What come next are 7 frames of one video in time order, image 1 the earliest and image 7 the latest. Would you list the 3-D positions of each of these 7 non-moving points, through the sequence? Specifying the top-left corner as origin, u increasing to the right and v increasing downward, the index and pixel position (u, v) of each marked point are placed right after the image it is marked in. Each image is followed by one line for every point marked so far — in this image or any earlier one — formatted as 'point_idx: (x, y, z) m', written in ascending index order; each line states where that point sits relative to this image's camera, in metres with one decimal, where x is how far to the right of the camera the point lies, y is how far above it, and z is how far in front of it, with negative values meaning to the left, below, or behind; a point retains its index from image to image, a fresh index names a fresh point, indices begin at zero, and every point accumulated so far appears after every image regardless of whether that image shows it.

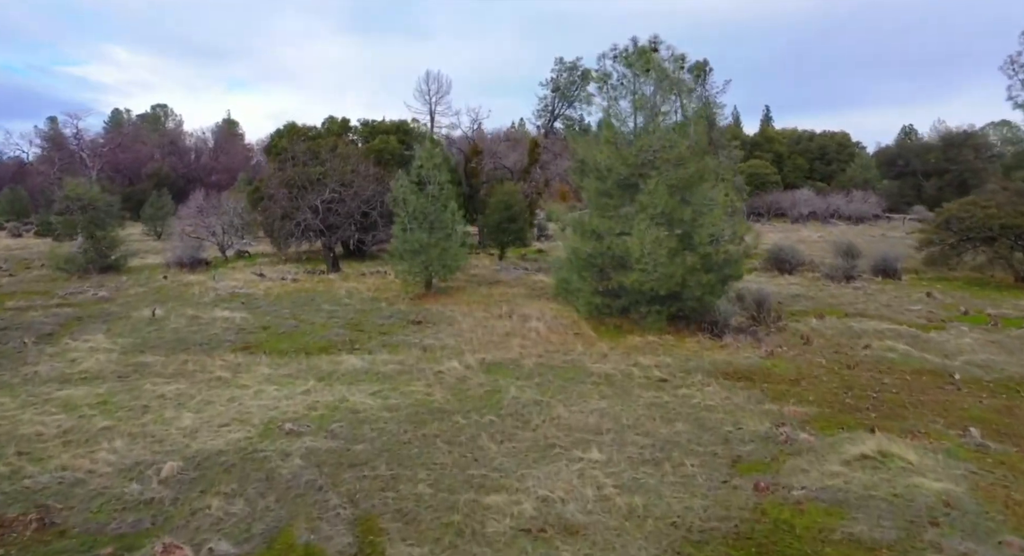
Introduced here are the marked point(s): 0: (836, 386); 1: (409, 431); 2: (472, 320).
0: (+4.4, -1.5, +9.6) m
1: (-1.2, -1.7, +8.0) m
2: (-0.8, -0.9, +13.9) m
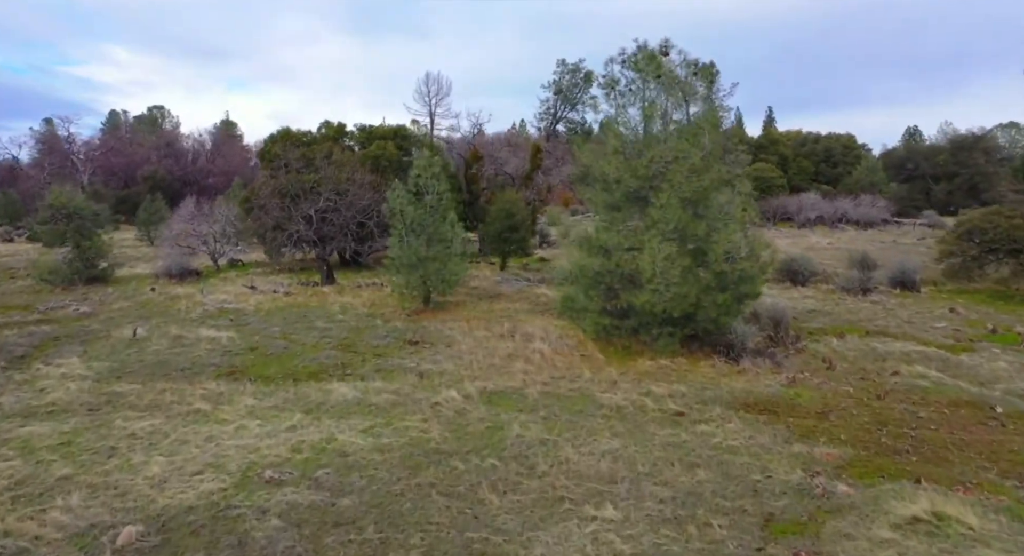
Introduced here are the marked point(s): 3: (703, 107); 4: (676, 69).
0: (+4.5, -1.8, +8.8) m
1: (-1.1, -2.1, +7.3) m
2: (-0.7, -1.2, +13.1) m
3: (+3.4, +3.0, +12.4) m
4: (+2.8, +3.7, +12.4) m
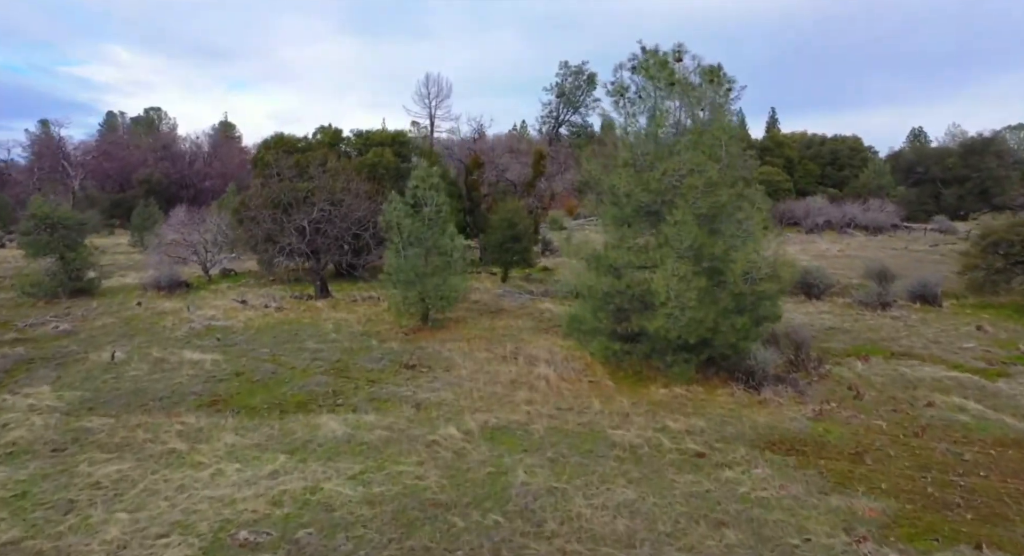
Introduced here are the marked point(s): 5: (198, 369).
0: (+4.5, -2.1, +8.0) m
1: (-1.1, -2.4, +6.5) m
2: (-0.7, -1.5, +12.3) m
3: (+3.4, +2.6, +11.5) m
4: (+2.8, +3.4, +11.6) m
5: (-5.3, -1.5, +11.9) m
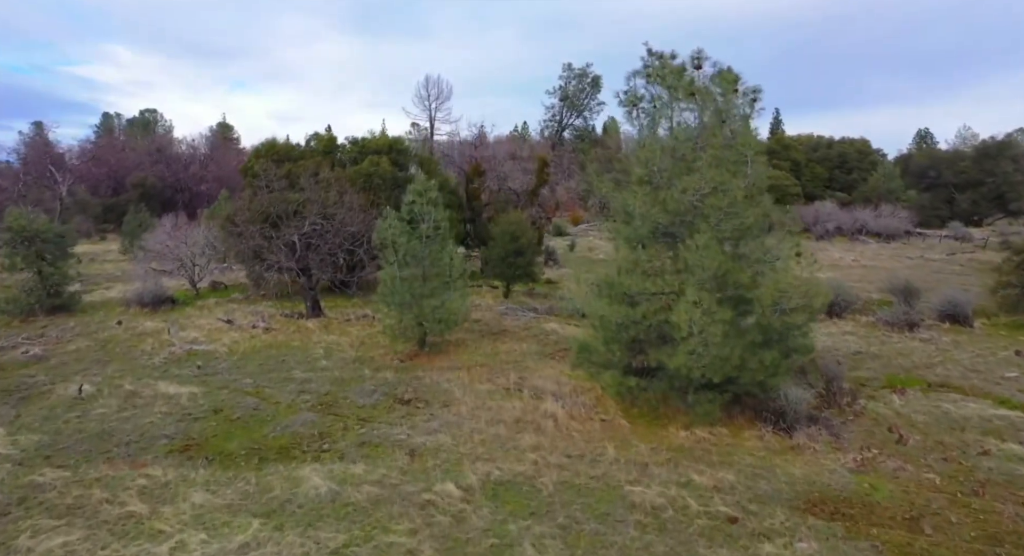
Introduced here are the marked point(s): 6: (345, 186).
0: (+4.6, -2.5, +7.0) m
1: (-1.0, -2.8, +5.4) m
2: (-0.6, -1.9, +11.3) m
3: (+3.5, +2.2, +10.5) m
4: (+2.9, +2.9, +10.6) m
5: (-5.3, -2.0, +10.9) m
6: (-4.5, +2.4, +18.6) m
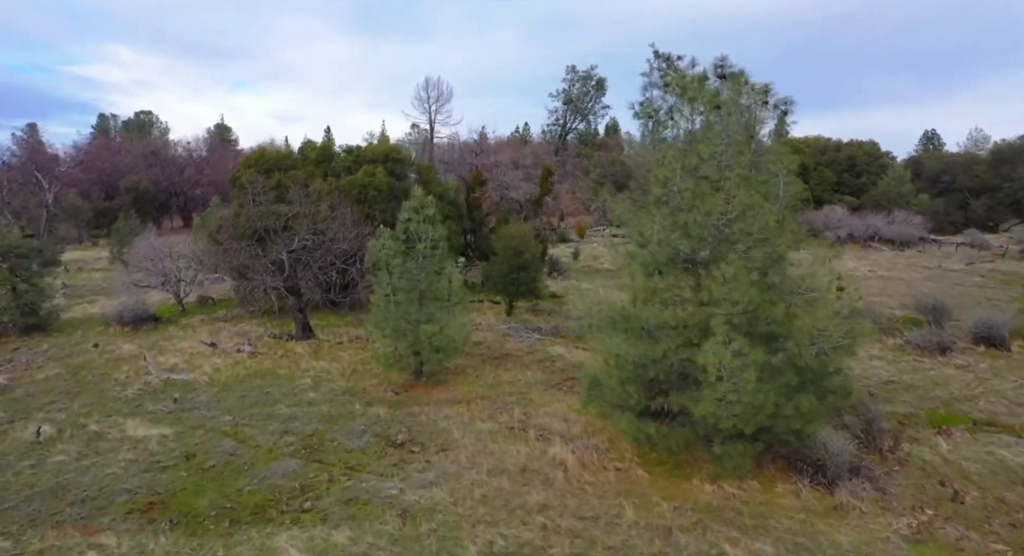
0: (+4.6, -3.0, +5.9) m
1: (-1.0, -3.3, +4.3) m
2: (-0.6, -2.4, +10.2) m
3: (+3.5, +1.8, +9.4) m
4: (+2.9, +2.5, +9.5) m
5: (-5.2, -2.4, +9.8) m
6: (-4.4, +2.0, +17.6) m
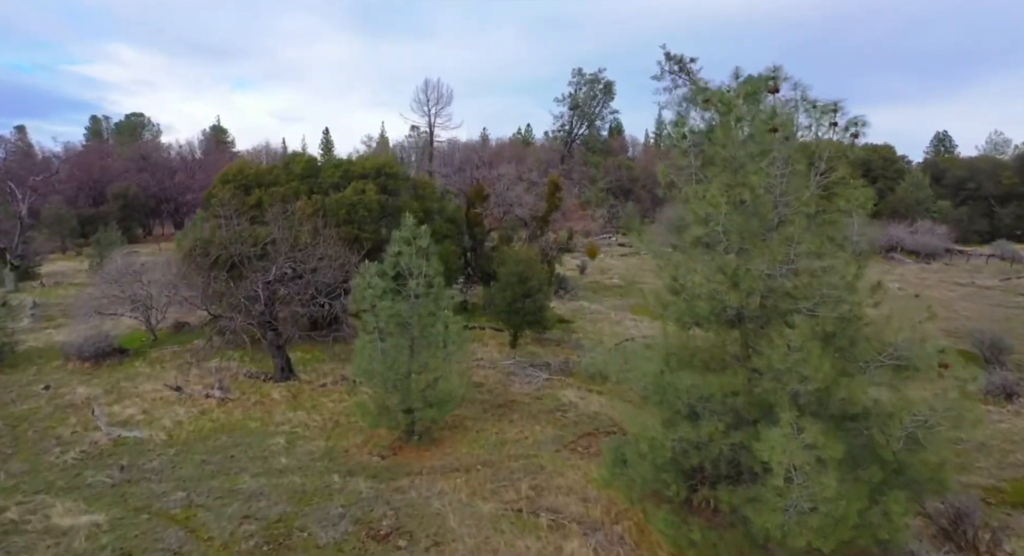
0: (+4.7, -3.6, +4.0) m
1: (-0.9, -3.9, +2.5) m
2: (-0.5, -3.0, +8.4) m
3: (+3.6, +1.1, +7.6) m
4: (+3.0, +1.8, +7.7) m
5: (-5.1, -3.1, +8.0) m
6: (-4.3, +1.3, +15.8) m
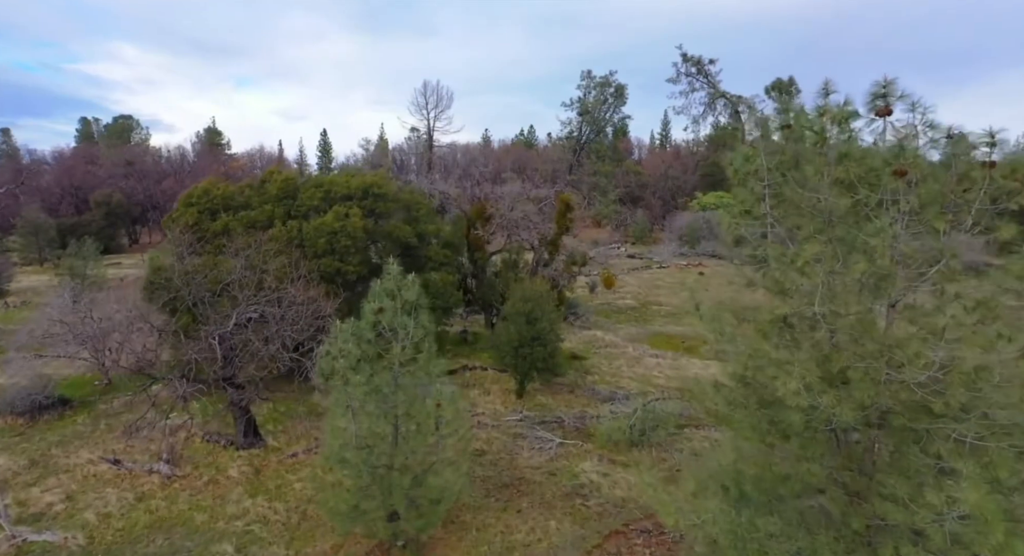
0: (+4.8, -4.5, +1.7) m
1: (-0.8, -4.7, +0.2) m
2: (-0.4, -3.8, +6.1) m
3: (+3.7, +0.3, +5.3) m
4: (+3.1, +1.0, +5.3) m
5: (-5.0, -3.9, +5.7) m
6: (-4.2, +0.5, +13.4) m
